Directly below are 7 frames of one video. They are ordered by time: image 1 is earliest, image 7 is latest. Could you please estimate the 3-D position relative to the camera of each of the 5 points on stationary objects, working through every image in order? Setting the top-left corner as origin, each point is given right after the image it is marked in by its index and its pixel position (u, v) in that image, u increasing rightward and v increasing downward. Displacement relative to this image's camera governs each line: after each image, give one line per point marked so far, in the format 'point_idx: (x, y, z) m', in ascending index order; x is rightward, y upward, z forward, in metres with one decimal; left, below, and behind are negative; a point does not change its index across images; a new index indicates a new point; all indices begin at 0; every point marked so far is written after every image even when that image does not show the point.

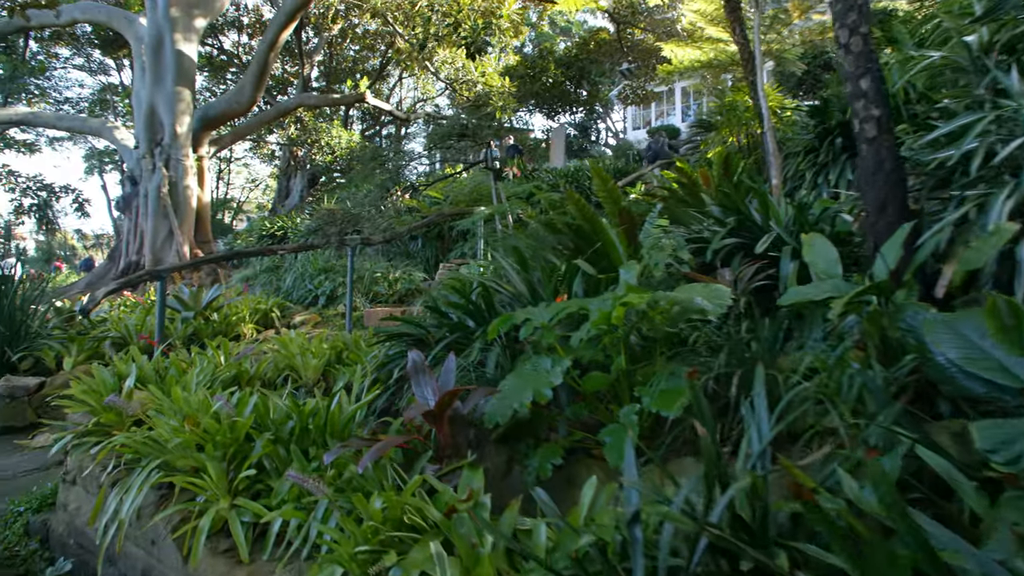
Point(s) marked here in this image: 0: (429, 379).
0: (-0.4, -0.4, +2.6) m
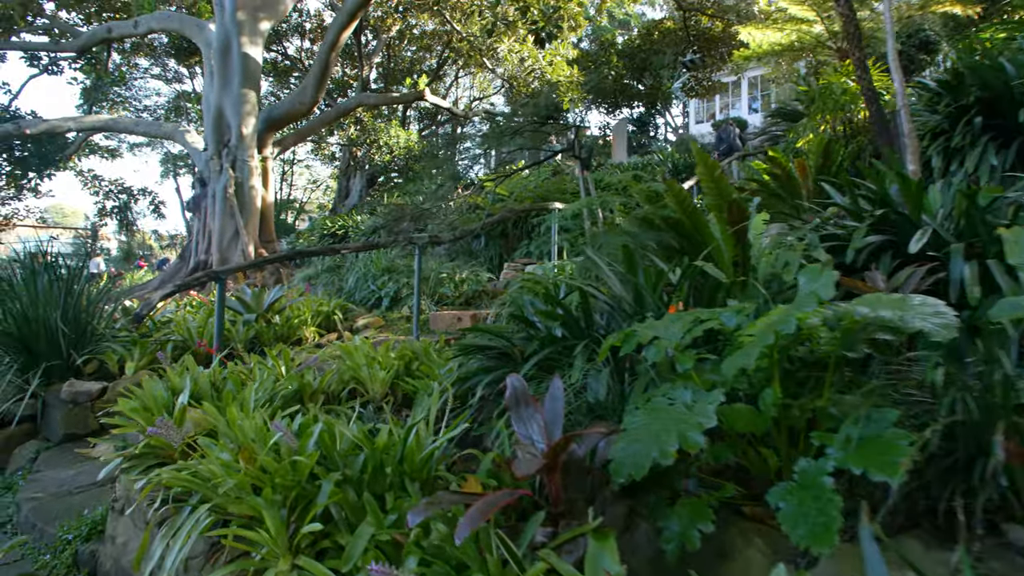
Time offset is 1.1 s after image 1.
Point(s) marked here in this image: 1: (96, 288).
0: (+0.1, -0.5, +2.1) m
1: (-3.8, 0.0, +5.0) m
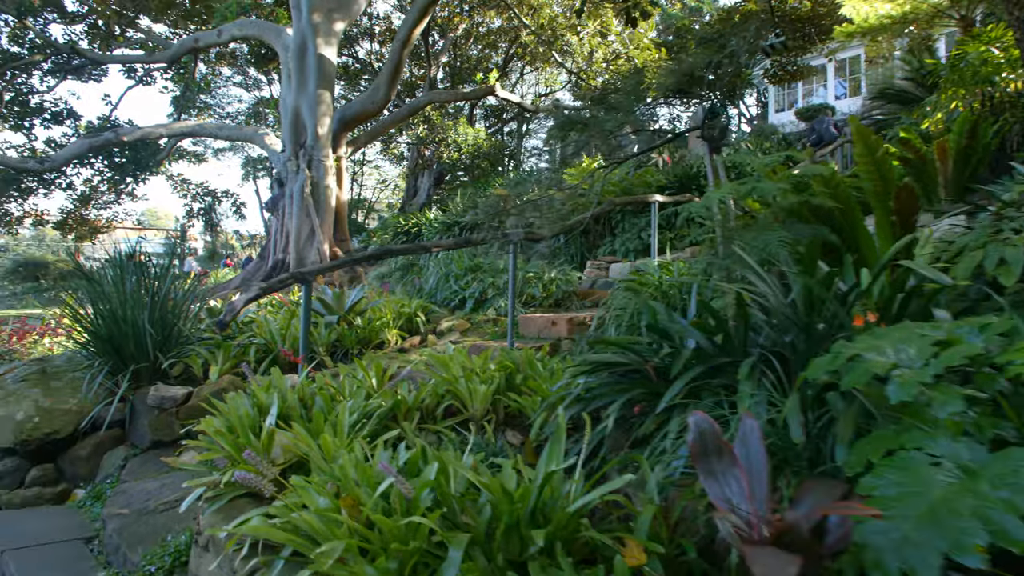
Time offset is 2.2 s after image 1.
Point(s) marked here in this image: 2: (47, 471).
0: (+0.6, -0.5, +1.5) m
1: (-3.0, 0.0, +4.9) m
2: (-3.5, -1.4, +4.2) m
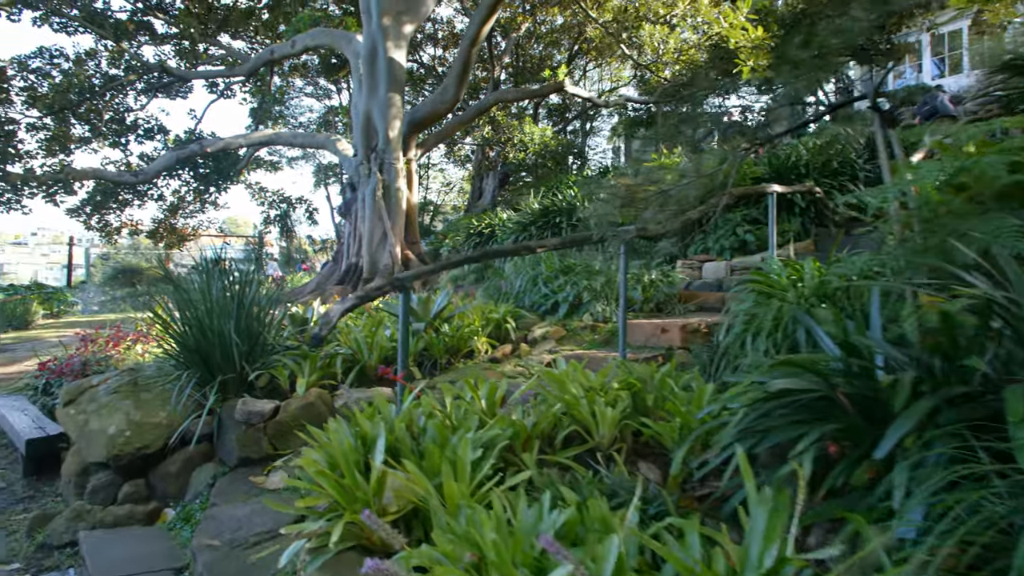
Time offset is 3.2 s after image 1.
0: (+1.1, -0.5, +0.9) m
1: (-2.1, 0.0, +4.7) m
2: (-2.7, -1.4, +4.0) m
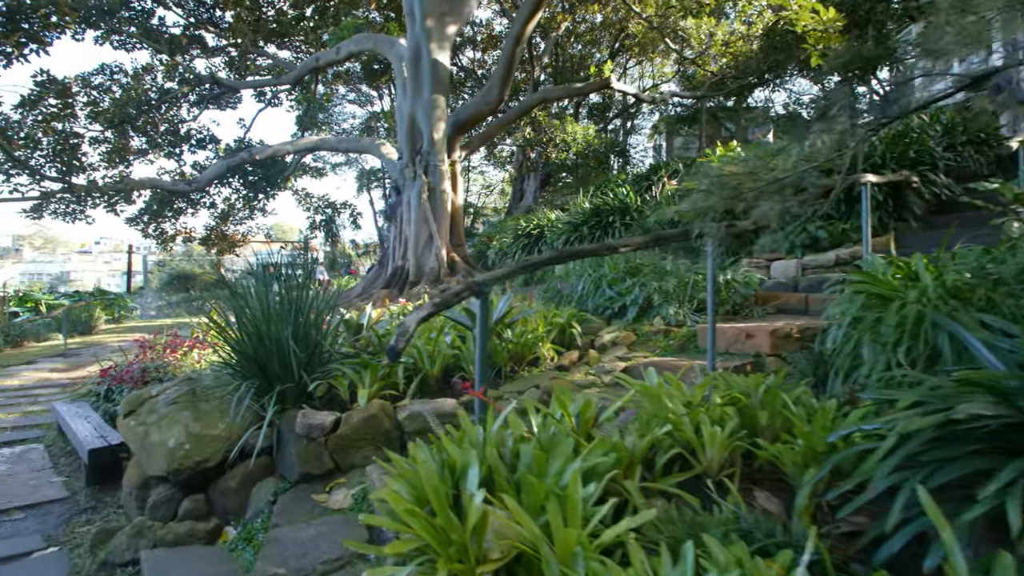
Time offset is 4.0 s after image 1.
0: (+1.4, -0.5, +0.5) m
1: (-1.5, -0.1, +4.5) m
2: (-2.2, -1.5, +3.9) m
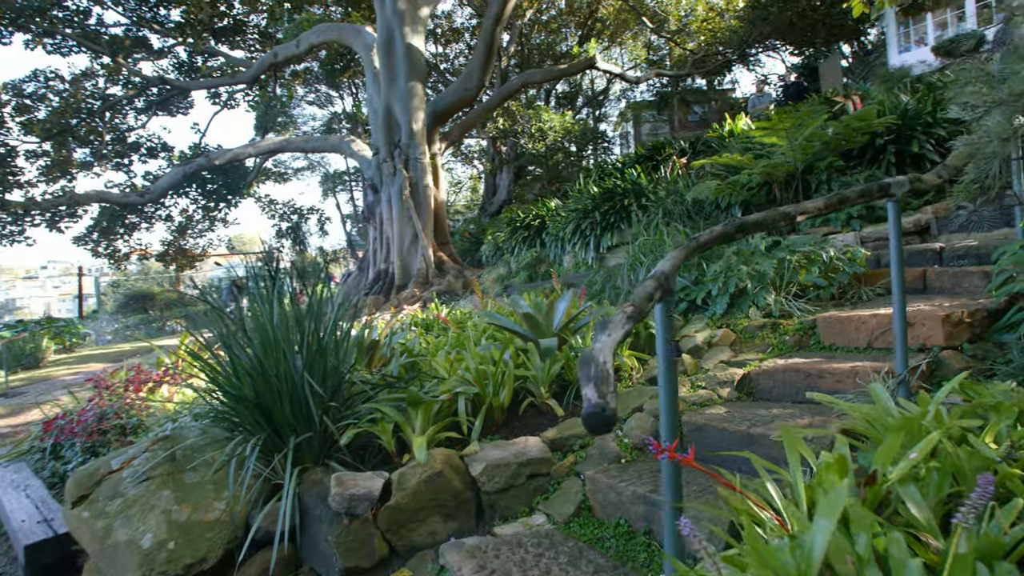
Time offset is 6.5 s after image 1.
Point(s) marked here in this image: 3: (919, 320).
0: (+2.1, -0.4, -0.5) m
1: (-1.0, -0.1, +3.3) m
2: (-1.5, -1.6, +2.7) m
3: (+2.4, -0.2, +3.3) m
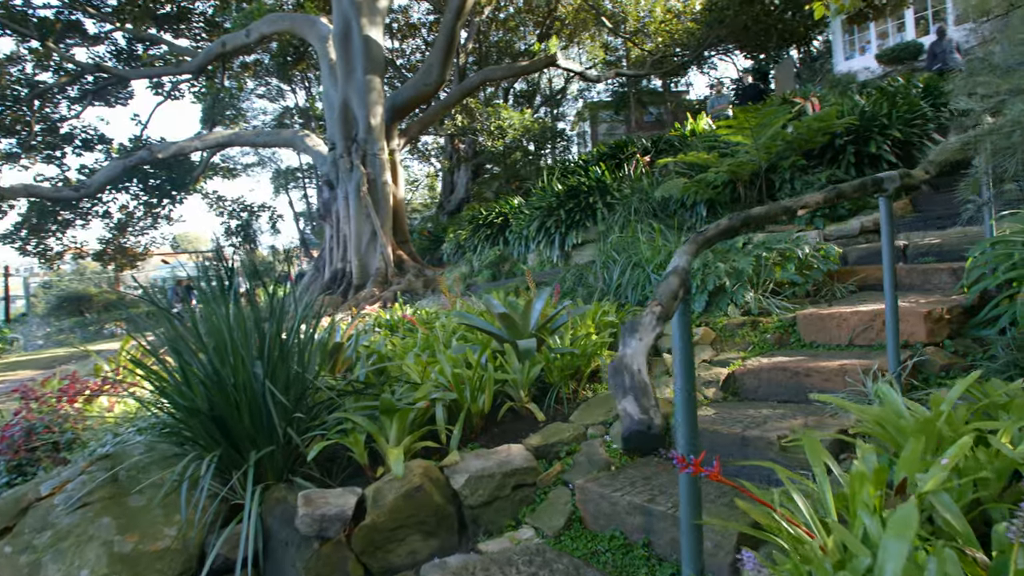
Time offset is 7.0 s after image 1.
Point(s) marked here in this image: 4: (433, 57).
0: (+2.3, -0.4, -0.5) m
1: (-1.1, -0.1, +3.1) m
2: (-1.6, -1.6, +2.4) m
3: (+2.3, -0.2, +3.3) m
4: (-1.5, +4.9, +11.5) m
